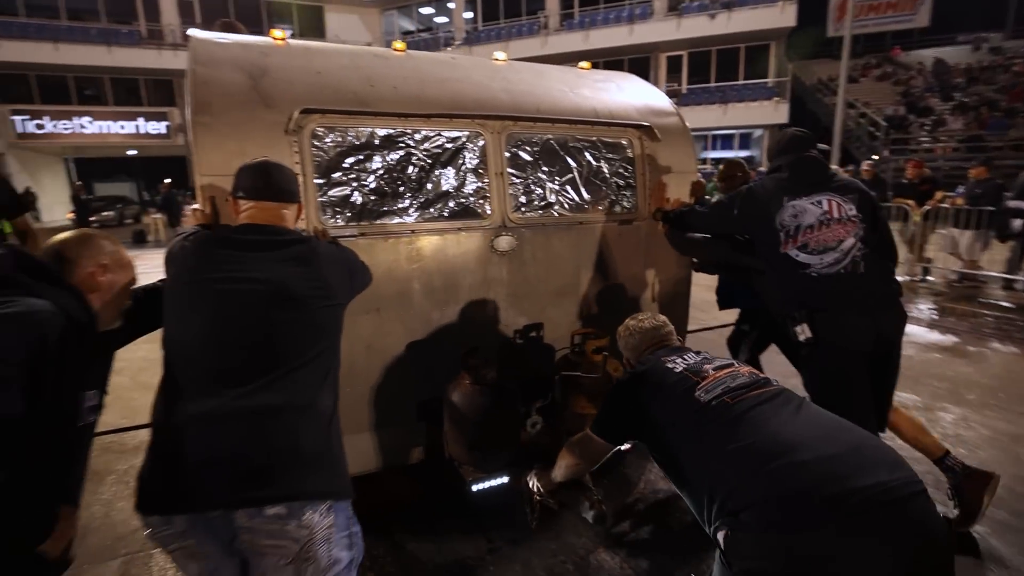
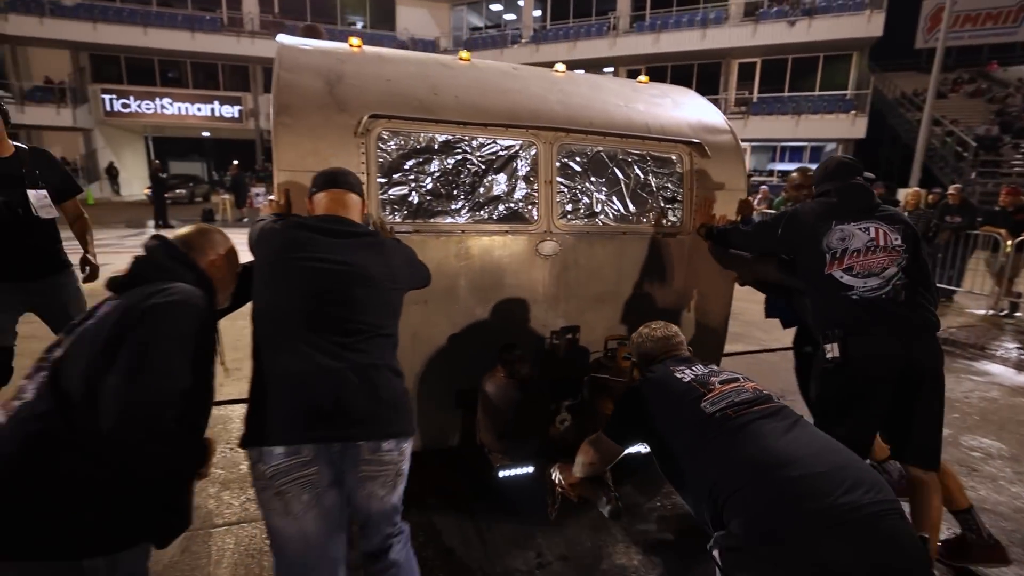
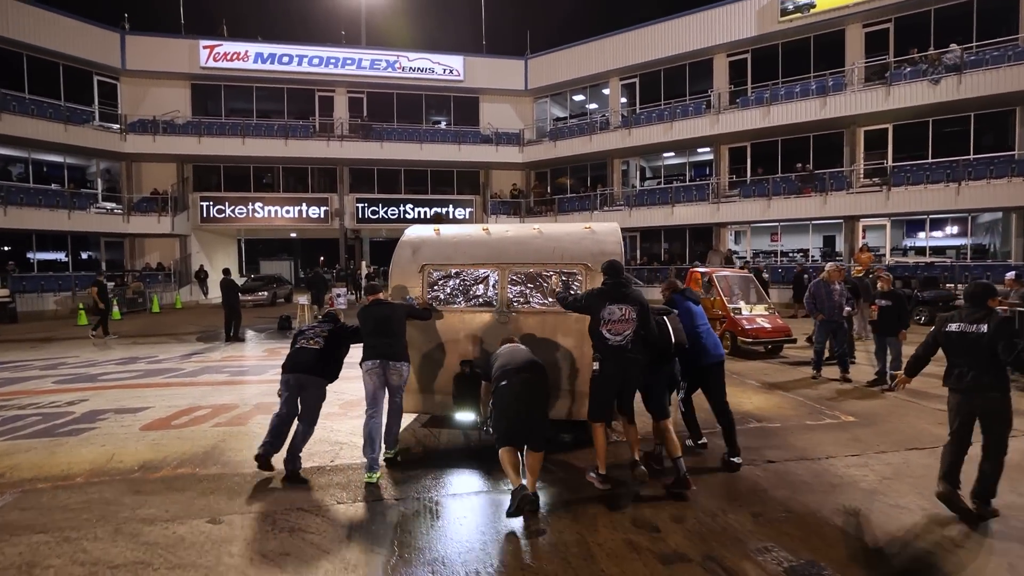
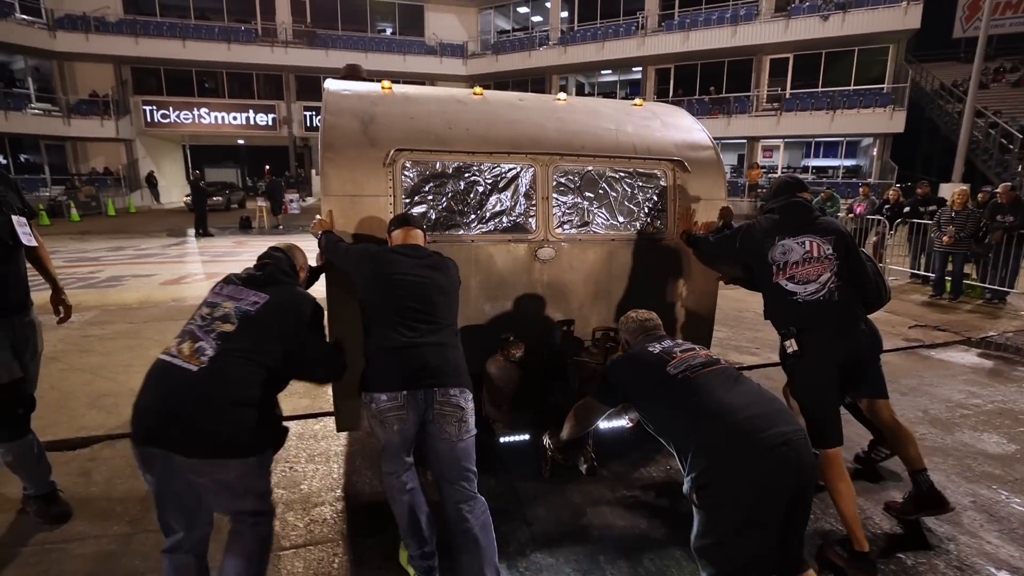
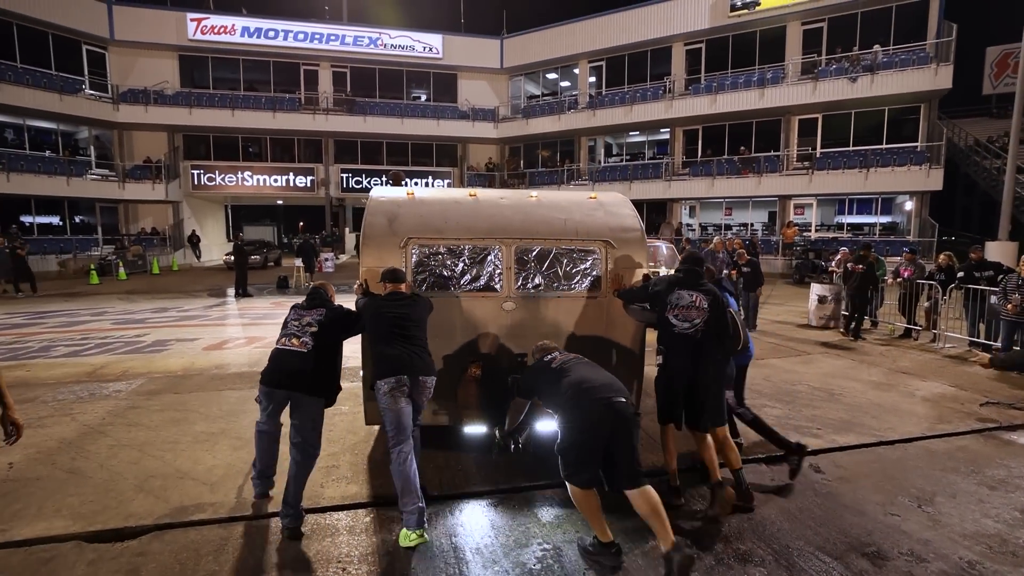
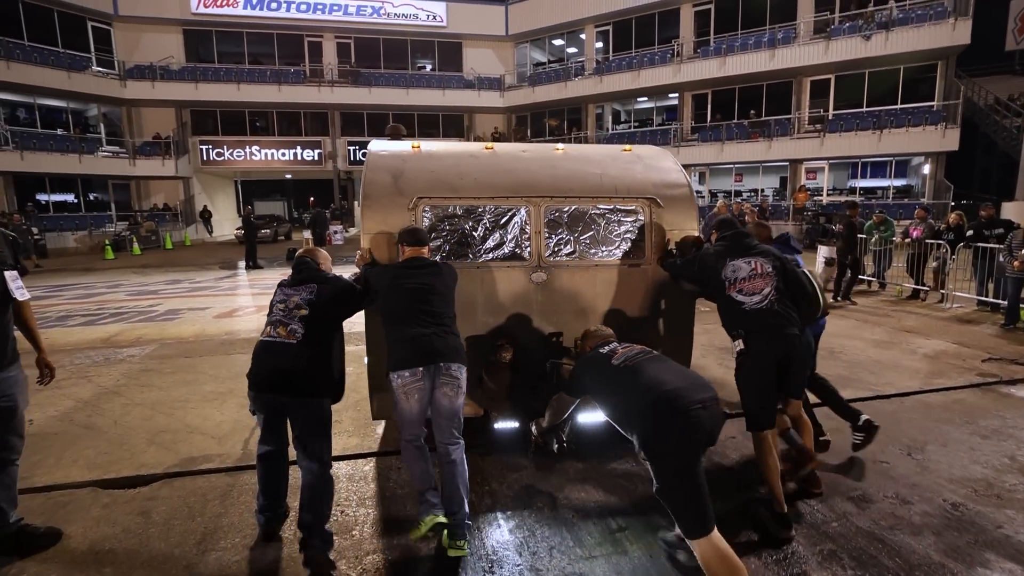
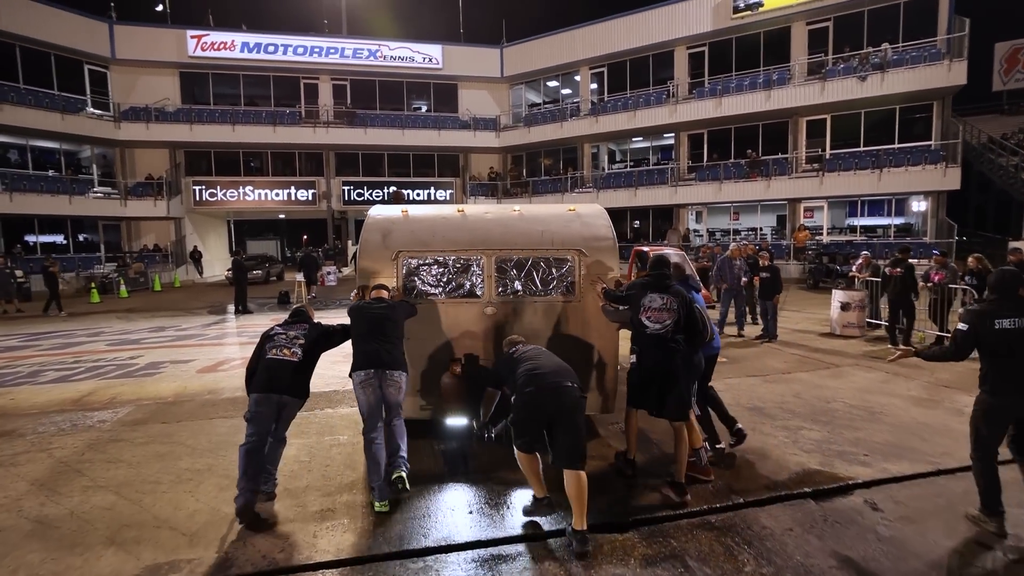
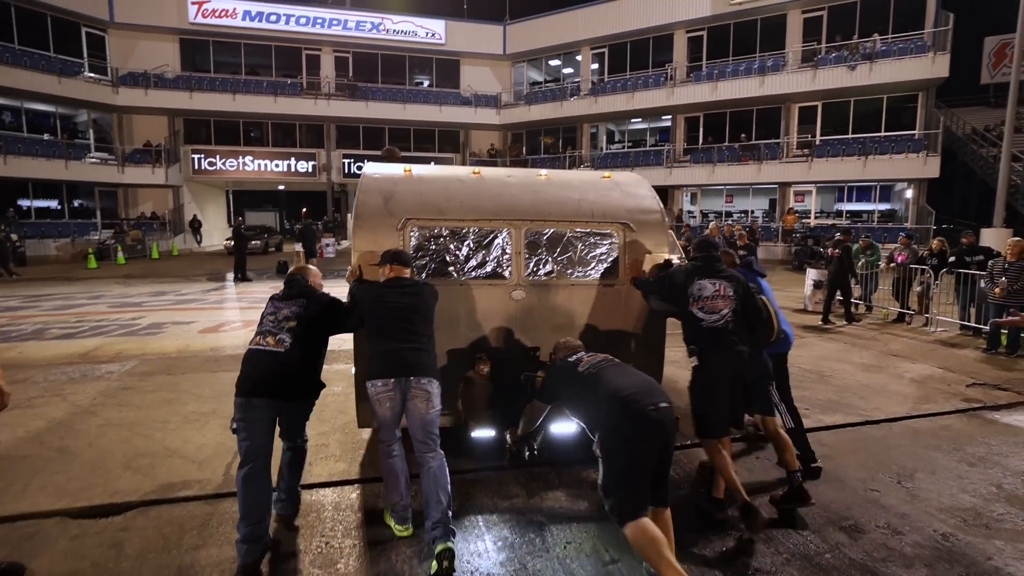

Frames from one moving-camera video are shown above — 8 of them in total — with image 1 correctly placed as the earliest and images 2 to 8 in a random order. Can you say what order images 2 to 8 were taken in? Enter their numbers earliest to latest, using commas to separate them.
2, 4, 6, 8, 5, 7, 3
